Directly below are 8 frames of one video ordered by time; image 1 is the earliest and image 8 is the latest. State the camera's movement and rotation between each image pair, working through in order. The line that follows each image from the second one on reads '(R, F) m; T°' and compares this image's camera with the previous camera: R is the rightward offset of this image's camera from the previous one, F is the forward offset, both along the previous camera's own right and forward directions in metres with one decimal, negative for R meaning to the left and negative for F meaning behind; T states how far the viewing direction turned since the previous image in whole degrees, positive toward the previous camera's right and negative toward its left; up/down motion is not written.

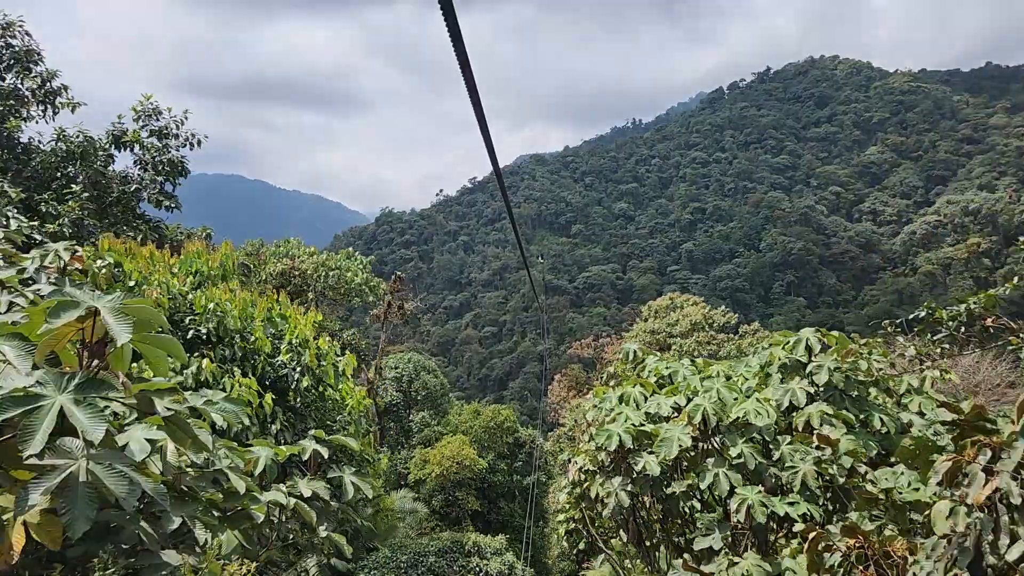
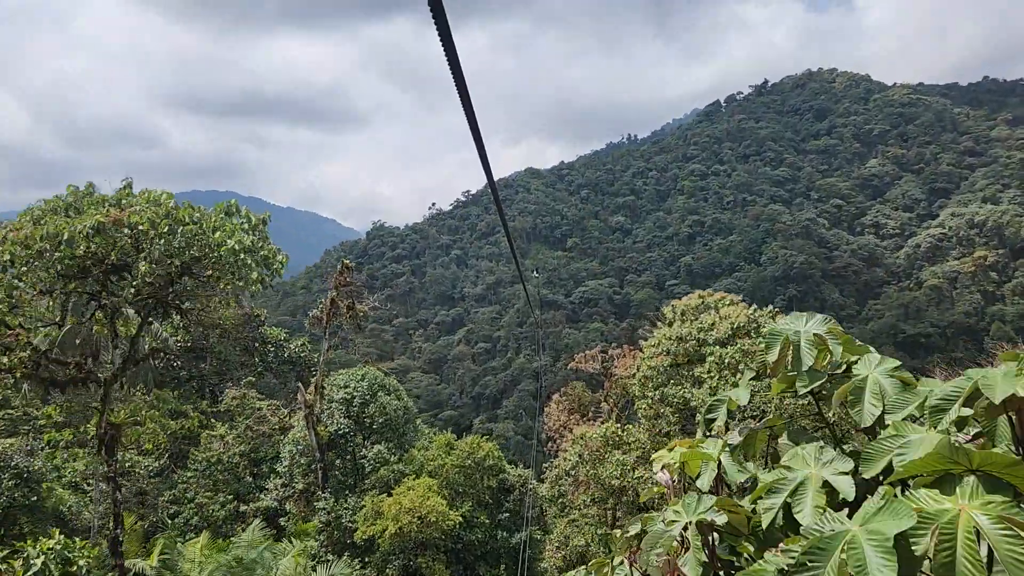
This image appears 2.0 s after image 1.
(+0.1, +1.7) m; 0°
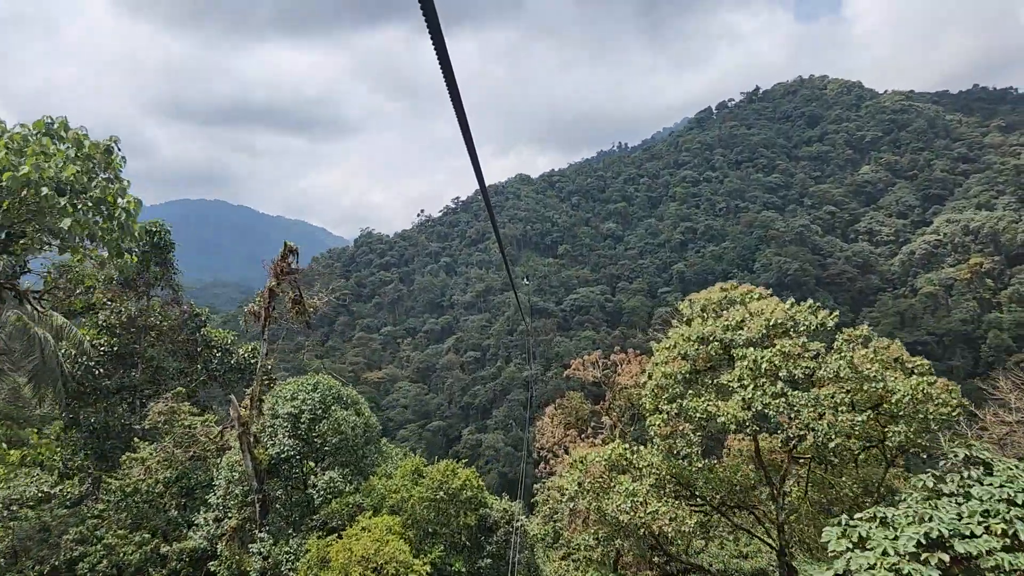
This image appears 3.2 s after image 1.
(0.0, +1.0) m; +1°
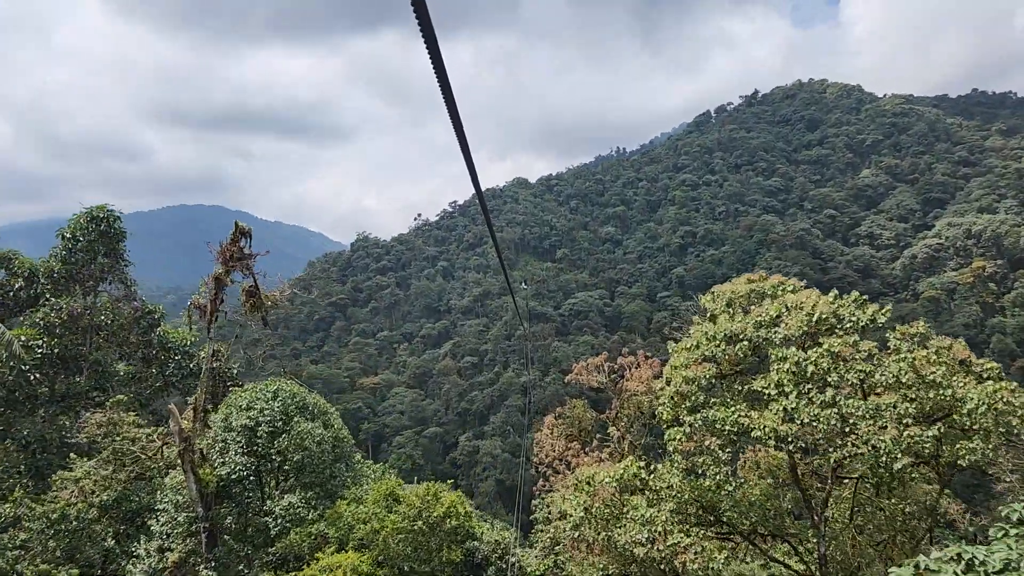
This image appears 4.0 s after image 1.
(0.0, +0.7) m; 0°
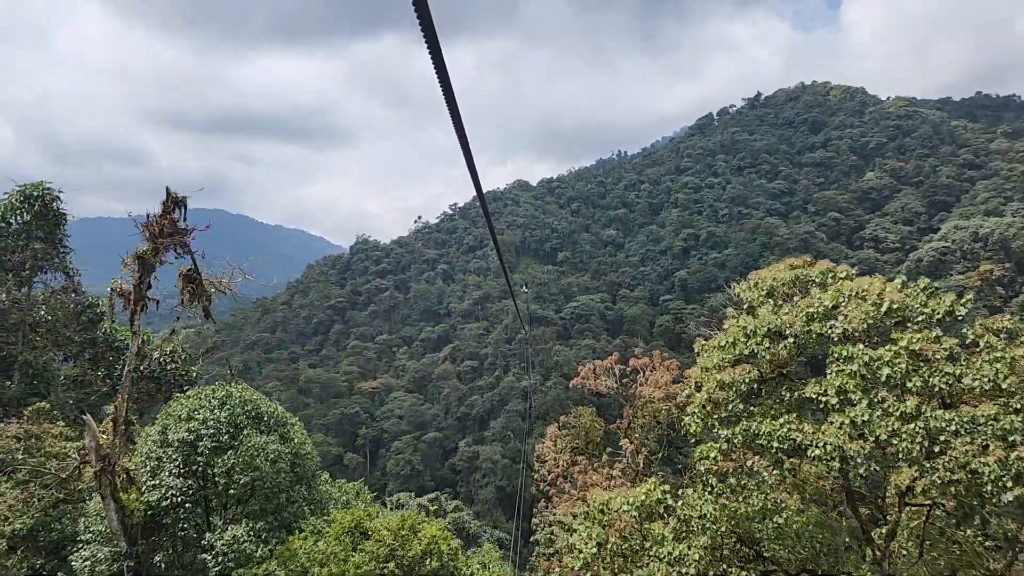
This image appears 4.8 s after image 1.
(0.0, +0.7) m; 0°
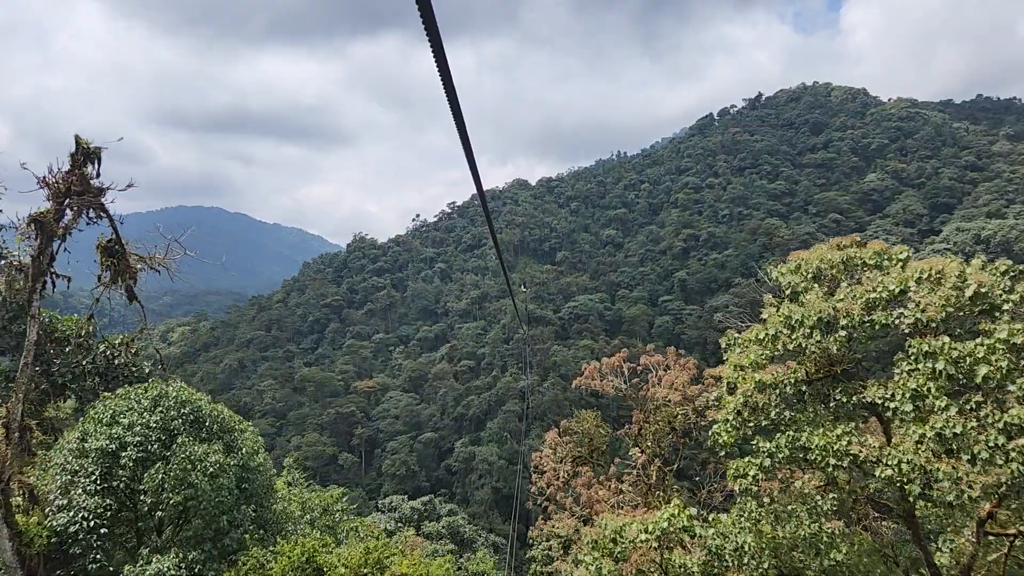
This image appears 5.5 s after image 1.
(0.0, +0.6) m; 0°
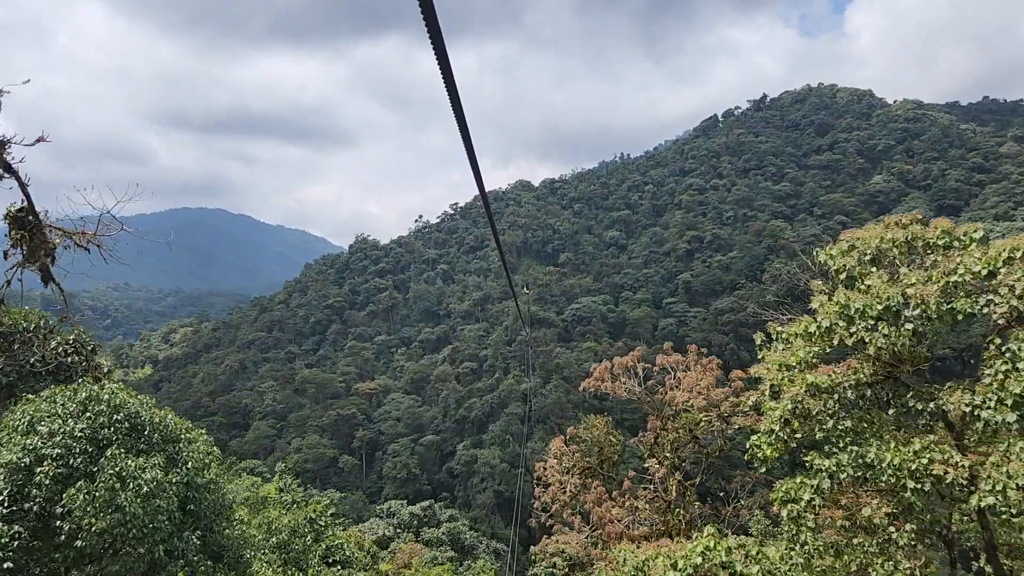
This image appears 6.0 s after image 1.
(0.0, +0.5) m; 0°
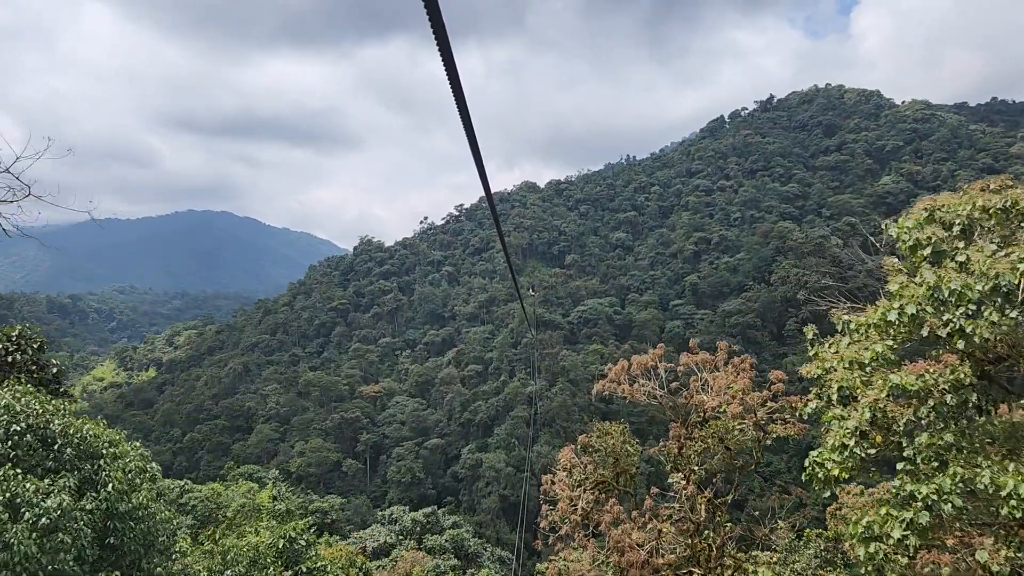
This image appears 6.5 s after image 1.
(0.0, +0.5) m; 0°
